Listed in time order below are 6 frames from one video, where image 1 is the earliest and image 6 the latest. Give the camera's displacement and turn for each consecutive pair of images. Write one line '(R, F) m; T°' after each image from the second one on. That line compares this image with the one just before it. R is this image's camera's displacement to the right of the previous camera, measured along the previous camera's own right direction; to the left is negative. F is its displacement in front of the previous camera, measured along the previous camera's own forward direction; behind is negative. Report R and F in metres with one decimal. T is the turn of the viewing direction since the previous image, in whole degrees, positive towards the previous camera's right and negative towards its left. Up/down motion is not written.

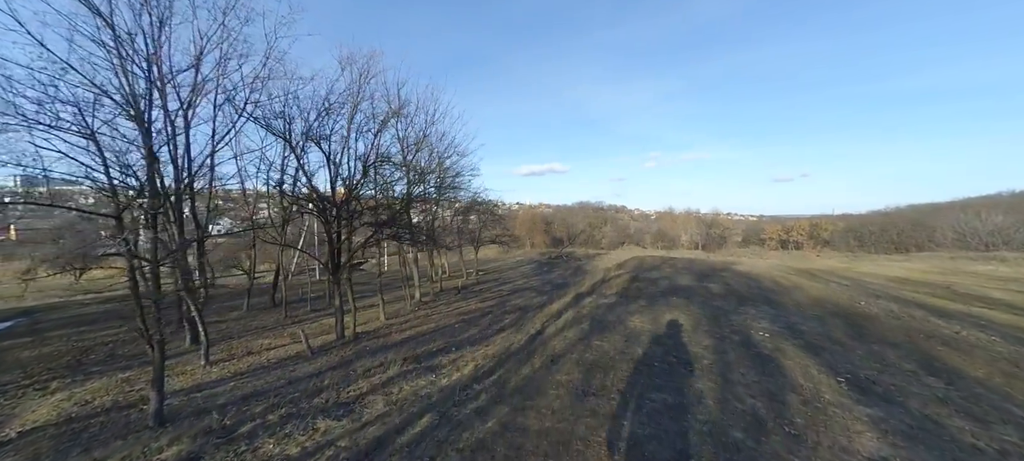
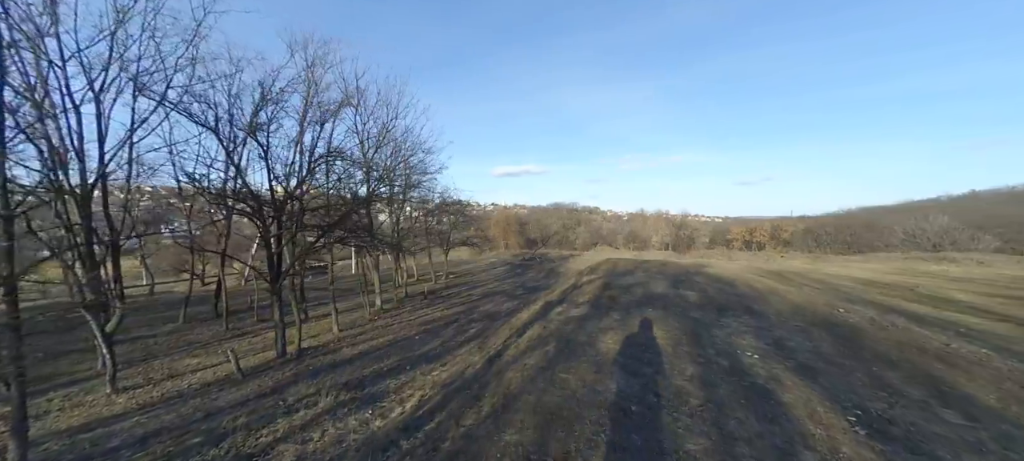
(+0.4, +1.0) m; +4°
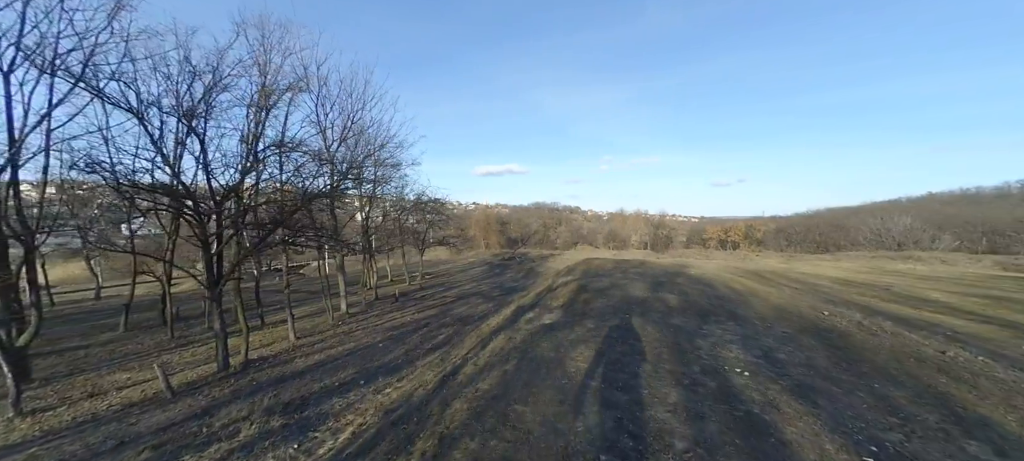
(+0.4, +0.8) m; +3°
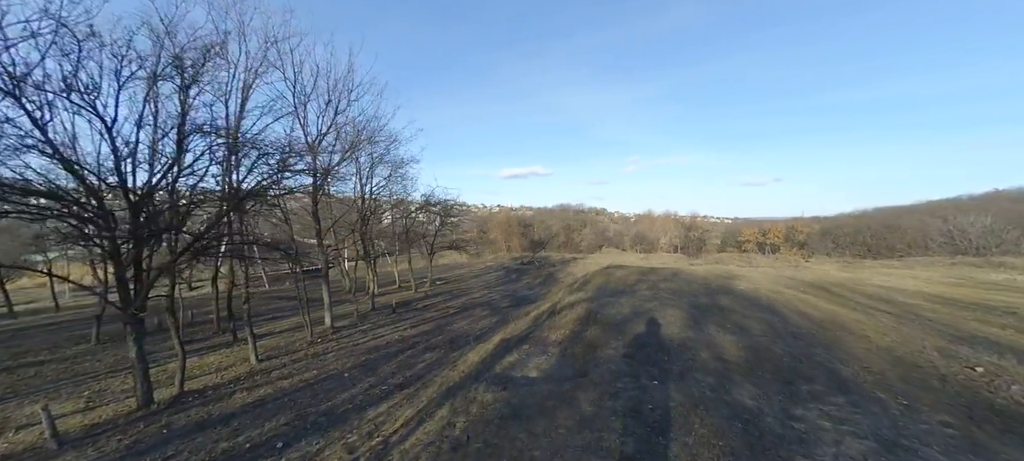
(+0.9, +2.6) m; -4°
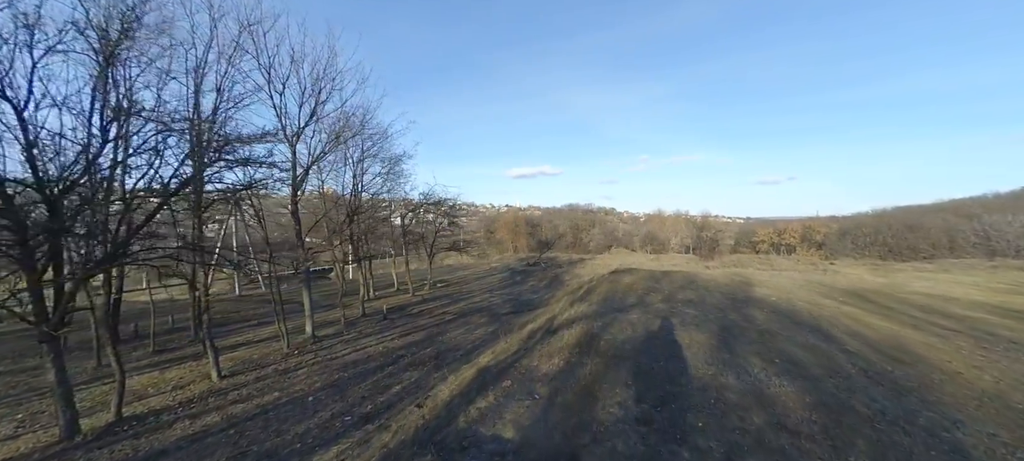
(+0.5, +1.5) m; -1°
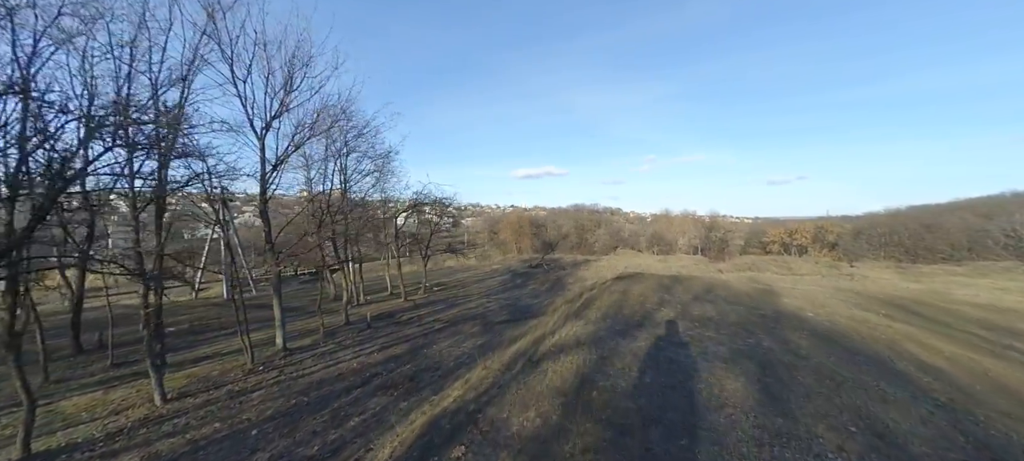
(+0.6, +1.5) m; -1°
